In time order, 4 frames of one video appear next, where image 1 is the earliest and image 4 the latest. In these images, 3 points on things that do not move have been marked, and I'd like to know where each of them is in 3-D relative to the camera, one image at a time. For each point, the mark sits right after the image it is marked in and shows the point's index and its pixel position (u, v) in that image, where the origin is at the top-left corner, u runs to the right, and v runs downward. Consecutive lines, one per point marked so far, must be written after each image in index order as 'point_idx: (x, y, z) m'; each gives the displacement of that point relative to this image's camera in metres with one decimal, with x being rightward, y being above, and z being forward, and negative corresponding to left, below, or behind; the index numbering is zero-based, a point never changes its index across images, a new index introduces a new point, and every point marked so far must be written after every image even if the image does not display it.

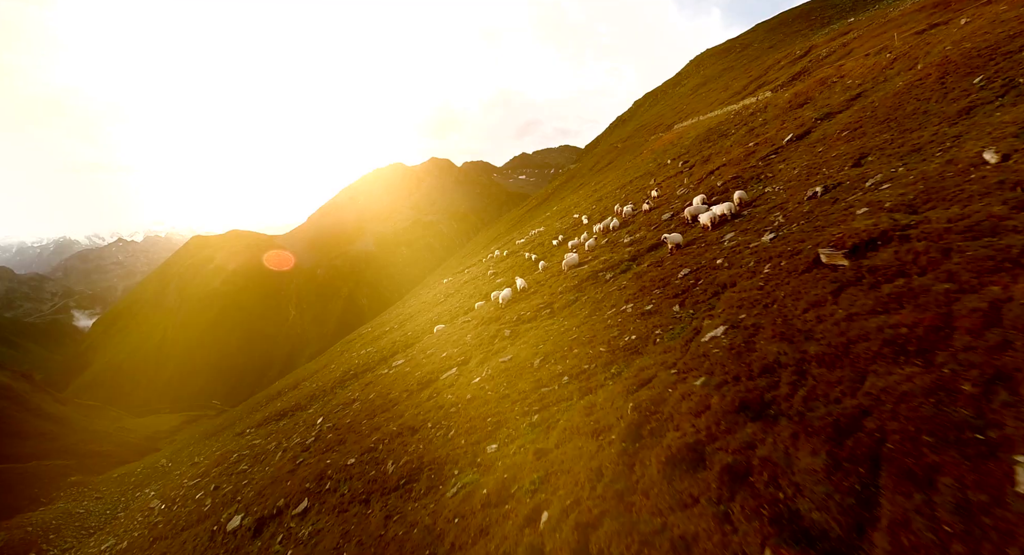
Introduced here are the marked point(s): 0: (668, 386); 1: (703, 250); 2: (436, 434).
0: (+3.8, -2.7, +11.2) m
1: (+8.0, +1.2, +19.1) m
2: (-3.0, -6.0, +17.6) m
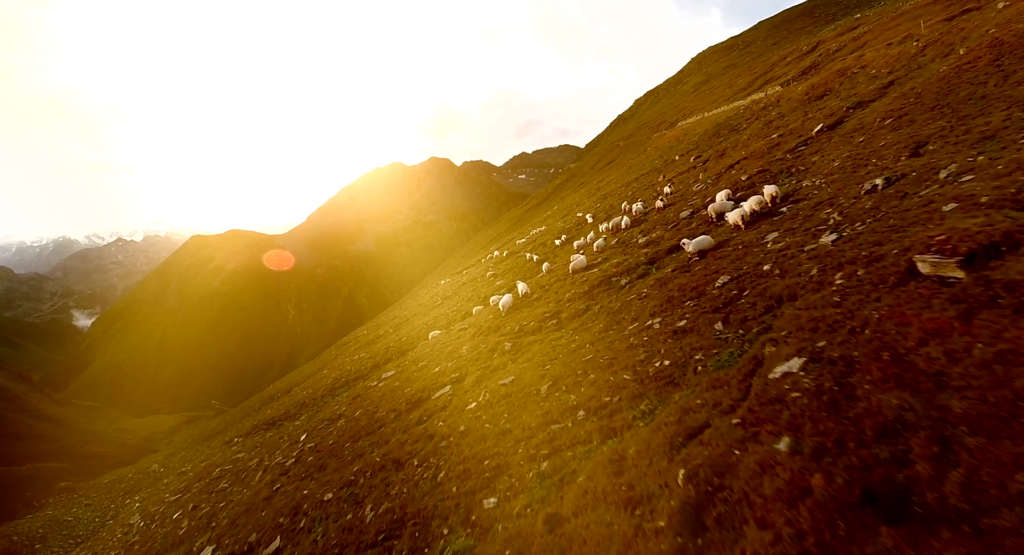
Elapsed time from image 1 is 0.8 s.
0: (+3.9, -3.0, +8.2) m
1: (+8.1, +0.9, +16.1) m
2: (-2.9, -6.3, +14.6) m
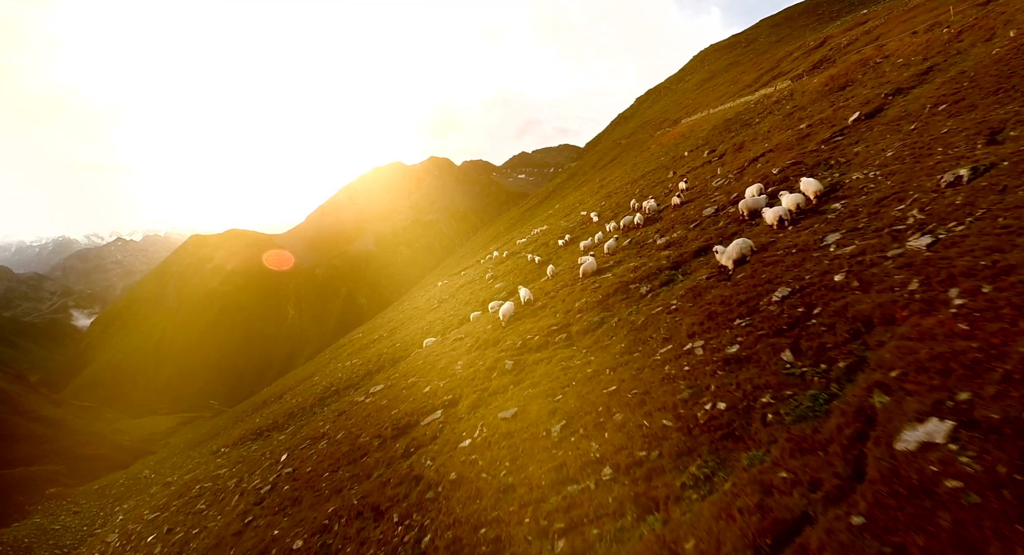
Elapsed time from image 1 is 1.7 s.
0: (+4.0, -3.3, +5.2) m
1: (+8.1, +0.6, +13.2) m
2: (-2.8, -6.6, +11.6) m
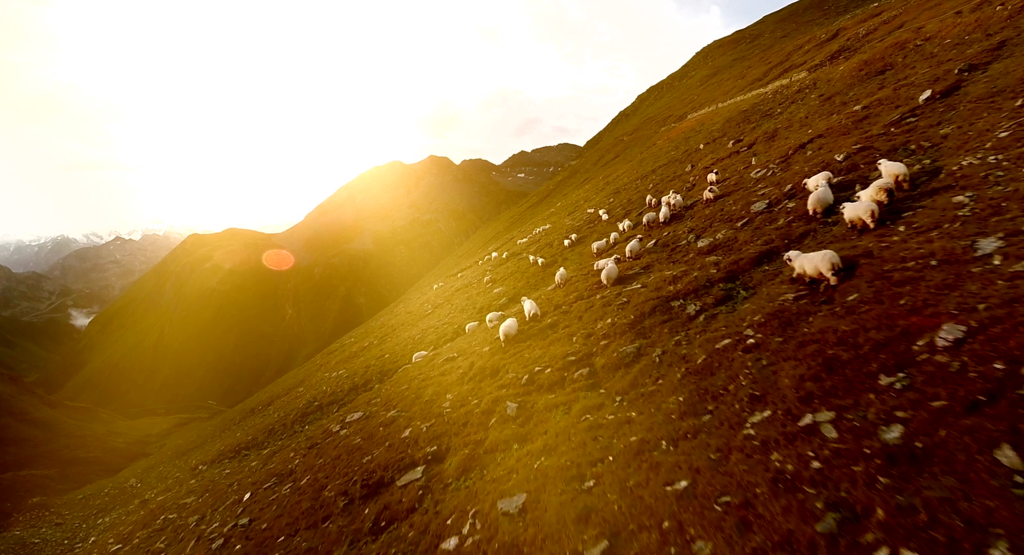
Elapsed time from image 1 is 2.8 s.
0: (+4.2, -3.8, +0.9) m
1: (+8.3, +0.1, +8.8) m
2: (-2.6, -7.1, +7.3) m
